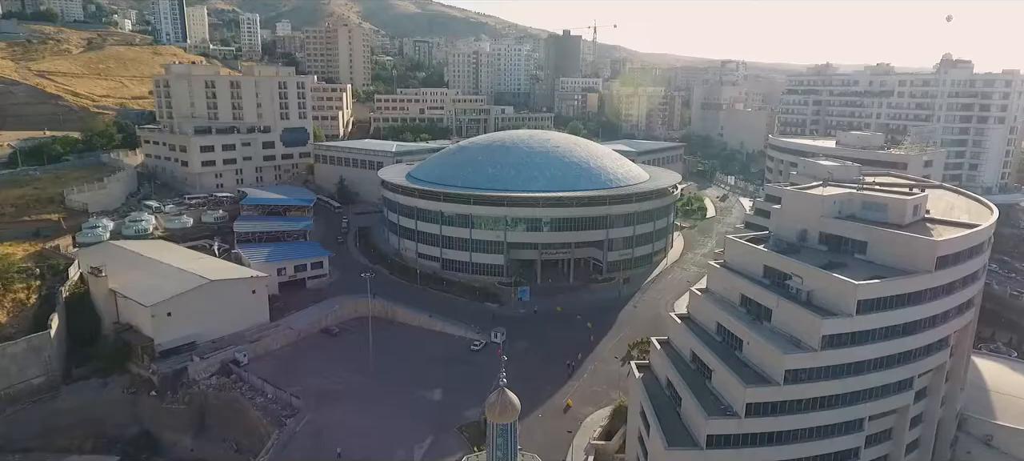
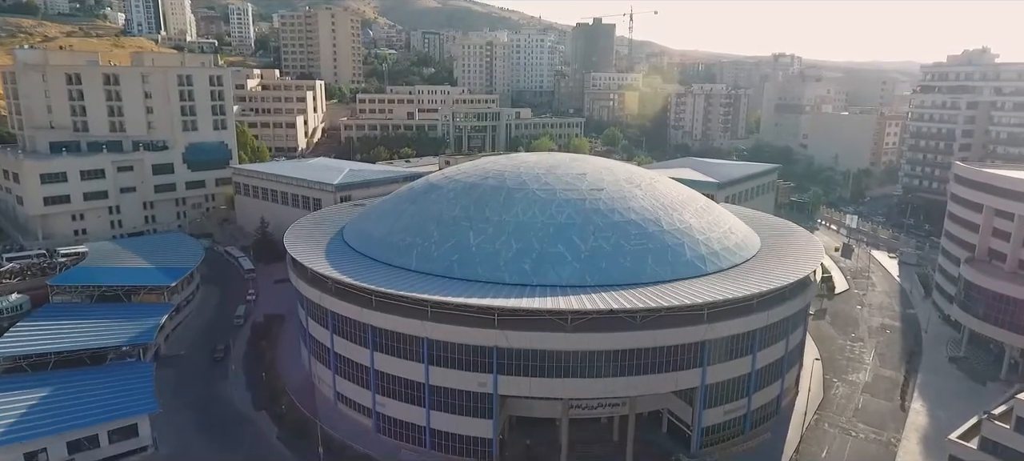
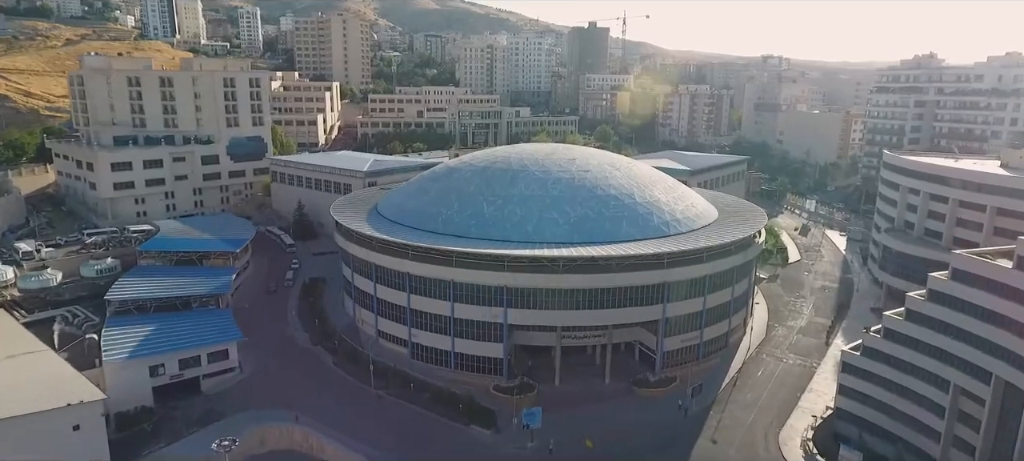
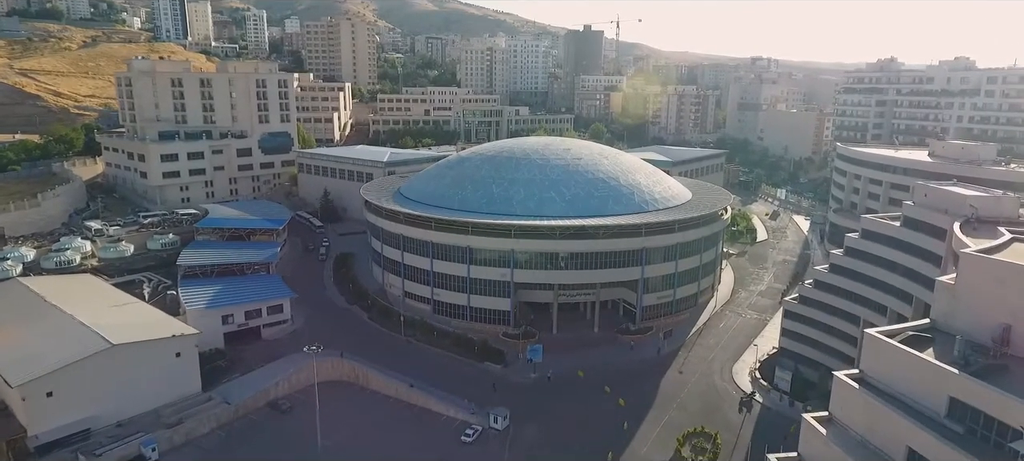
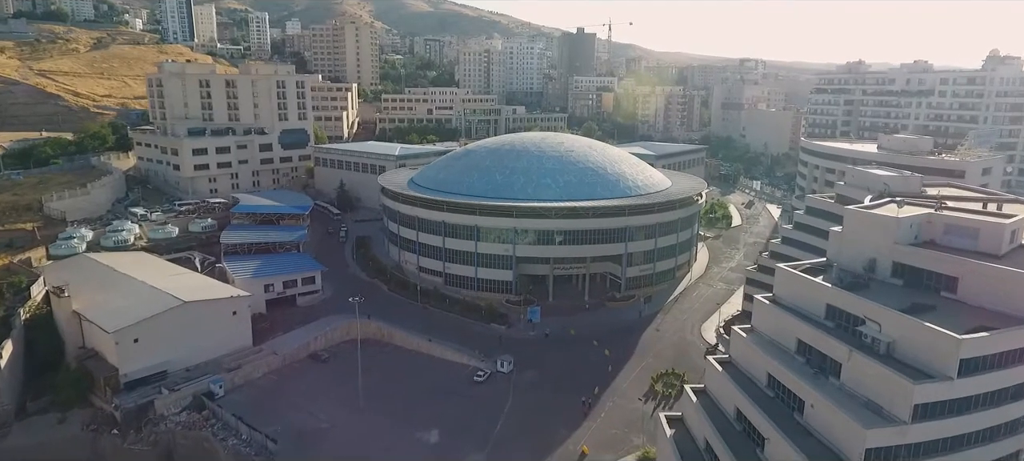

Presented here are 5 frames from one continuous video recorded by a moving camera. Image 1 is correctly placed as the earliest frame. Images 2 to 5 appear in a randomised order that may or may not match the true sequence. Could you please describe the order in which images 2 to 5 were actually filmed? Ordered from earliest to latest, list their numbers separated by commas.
5, 4, 3, 2
